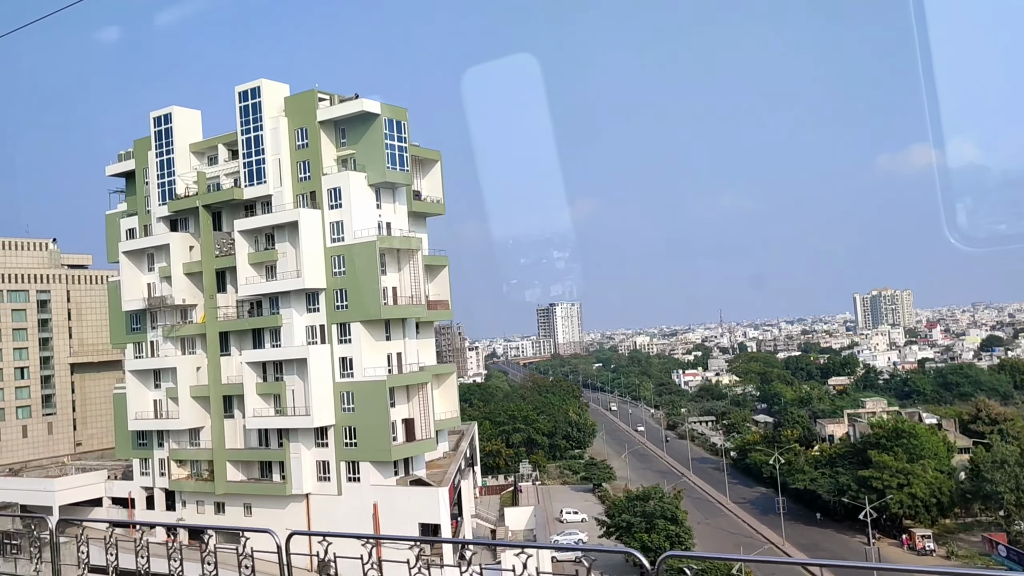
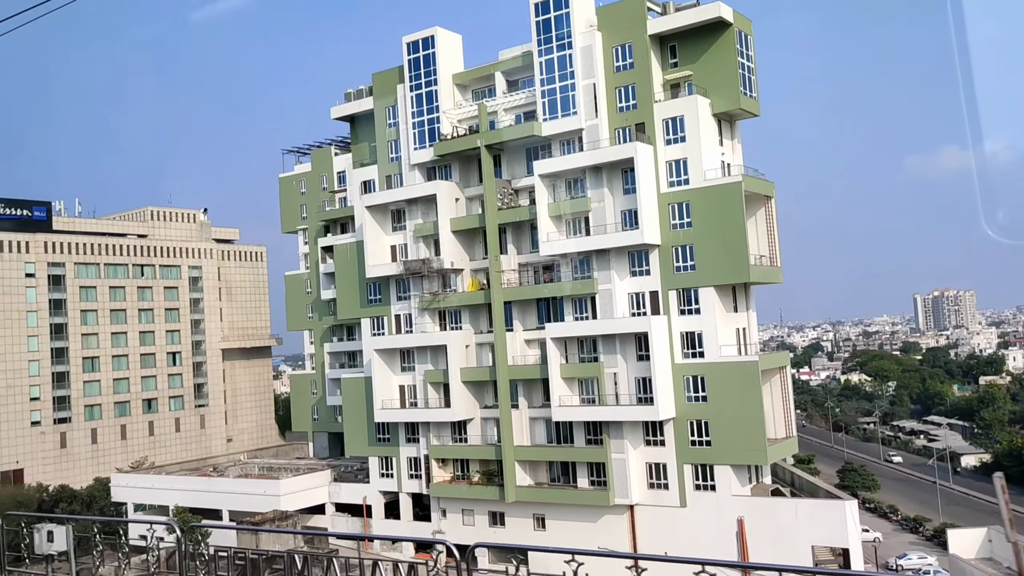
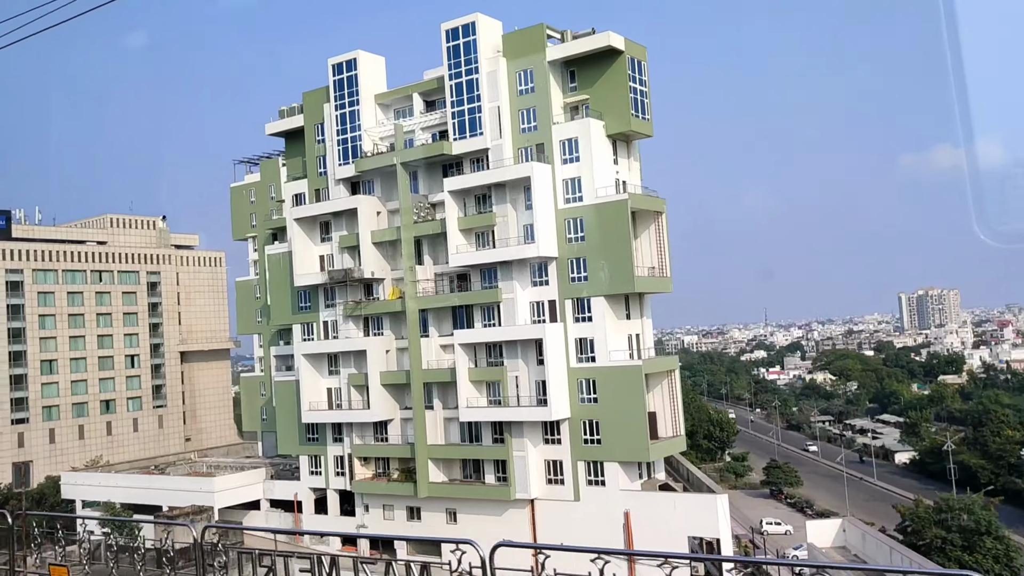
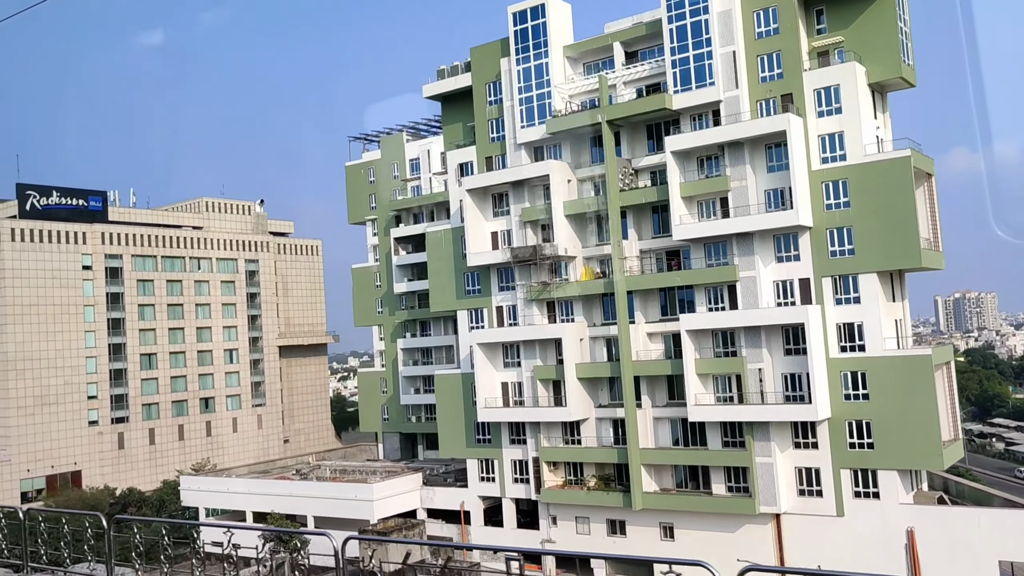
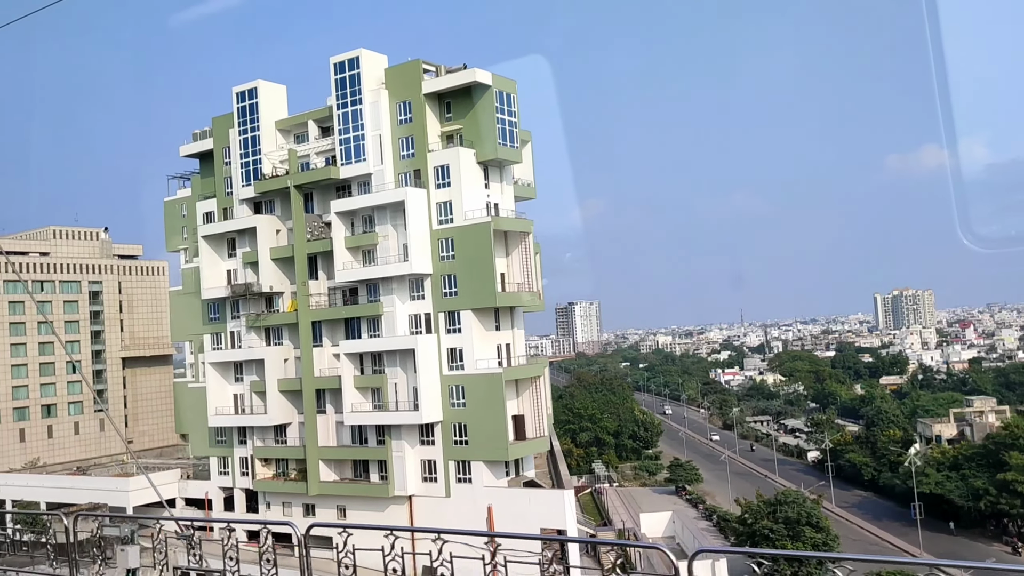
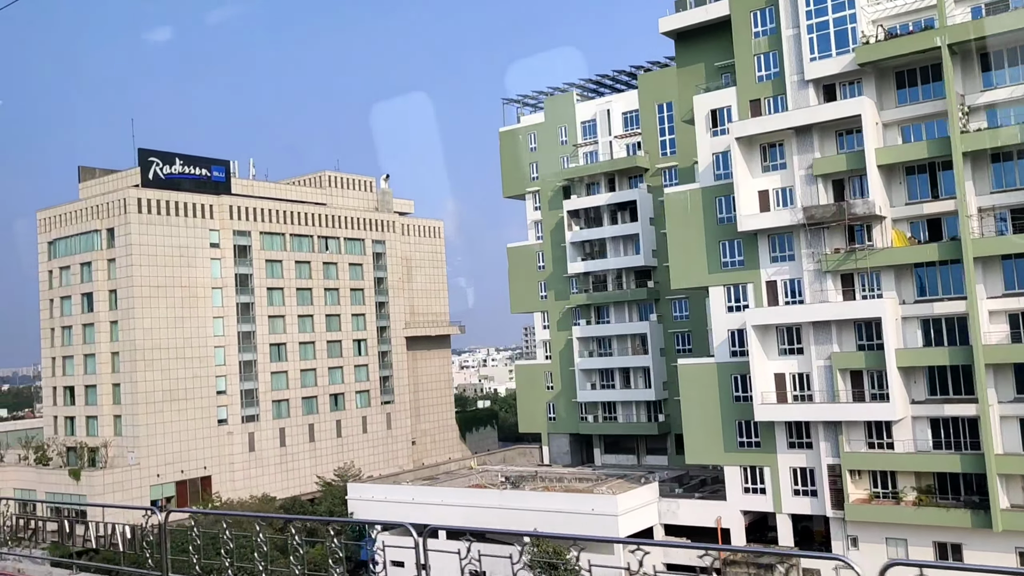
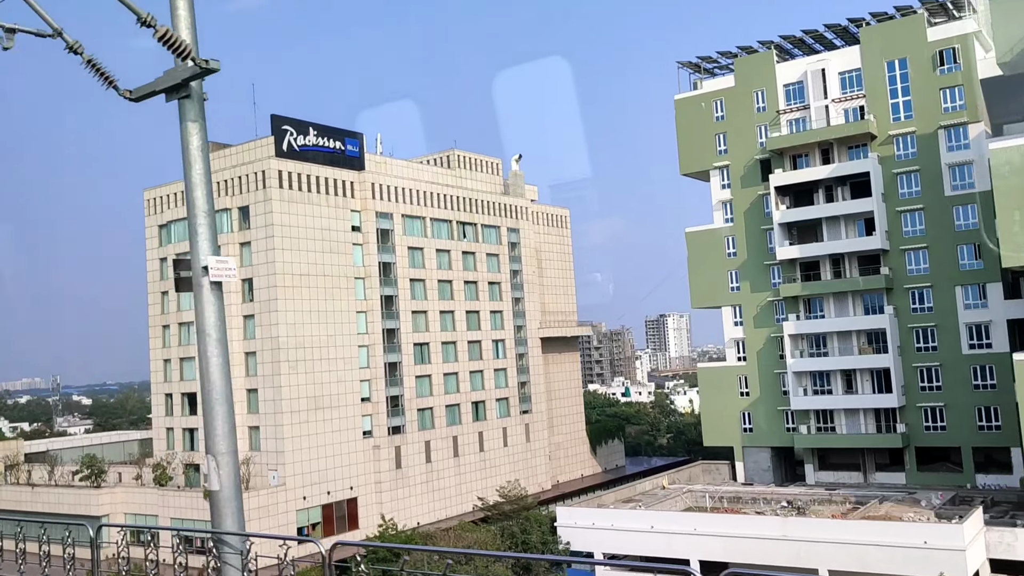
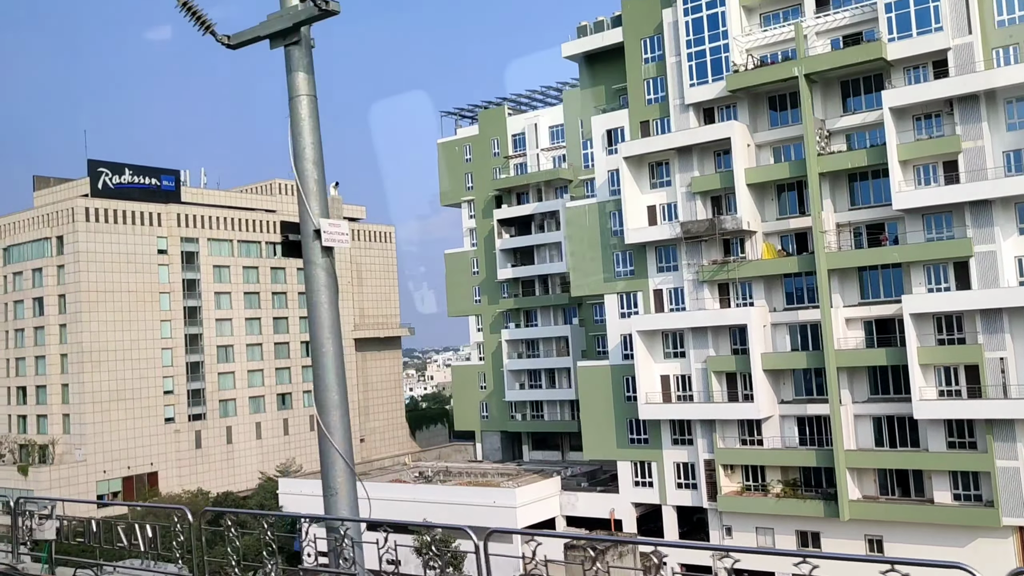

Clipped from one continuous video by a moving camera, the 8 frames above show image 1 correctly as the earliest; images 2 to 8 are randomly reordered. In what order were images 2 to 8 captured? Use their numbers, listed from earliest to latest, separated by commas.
5, 3, 2, 4, 8, 6, 7
